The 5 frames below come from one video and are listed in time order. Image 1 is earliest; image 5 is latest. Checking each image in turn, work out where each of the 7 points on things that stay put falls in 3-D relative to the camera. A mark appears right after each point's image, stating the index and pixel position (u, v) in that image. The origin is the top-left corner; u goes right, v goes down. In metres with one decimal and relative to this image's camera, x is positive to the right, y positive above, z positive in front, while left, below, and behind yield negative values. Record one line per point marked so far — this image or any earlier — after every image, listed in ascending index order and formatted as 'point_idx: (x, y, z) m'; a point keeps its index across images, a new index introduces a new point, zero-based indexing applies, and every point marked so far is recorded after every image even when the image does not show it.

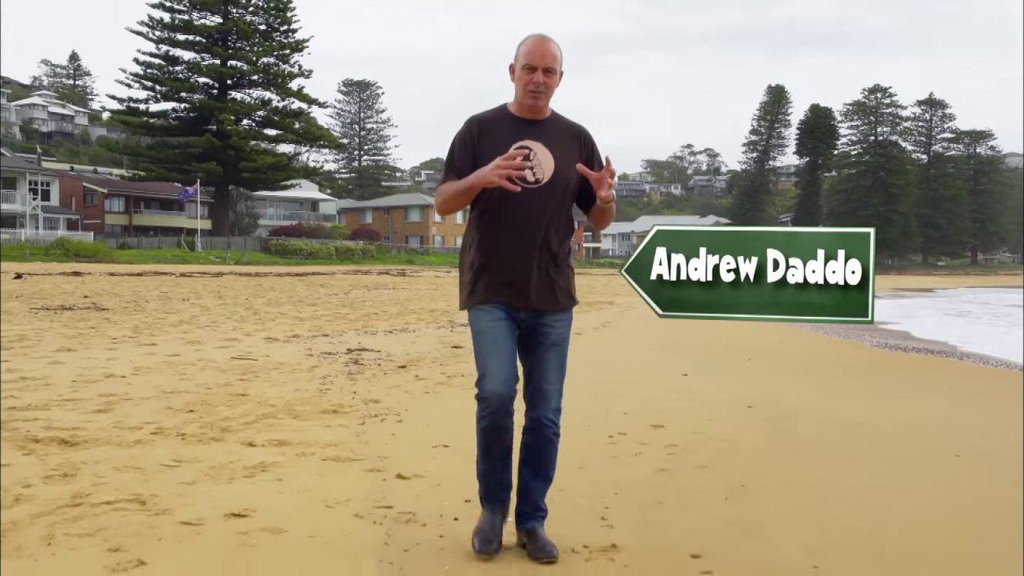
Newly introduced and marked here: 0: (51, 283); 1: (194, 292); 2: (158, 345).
0: (-4.9, +0.1, +13.2) m
1: (-3.5, 0.0, +13.6) m
2: (-1.7, -0.3, +5.9) m
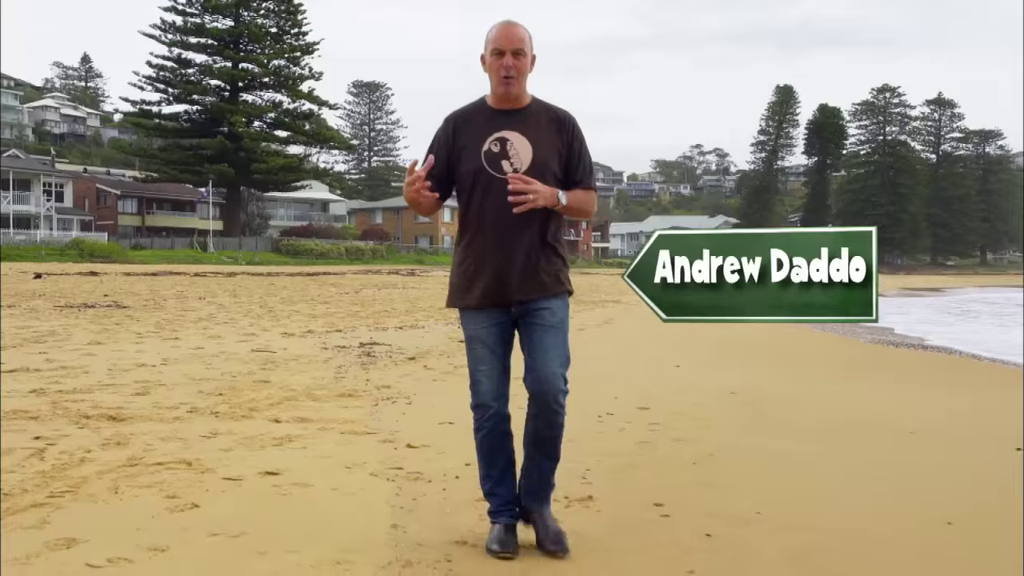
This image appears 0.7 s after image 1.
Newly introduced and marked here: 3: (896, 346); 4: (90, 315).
0: (-4.8, +0.1, +13.5) m
1: (-3.4, 0.0, +13.9) m
2: (-1.6, -0.3, +6.2) m
3: (+3.3, -0.5, +11.0) m
4: (-2.7, -0.2, +7.8) m
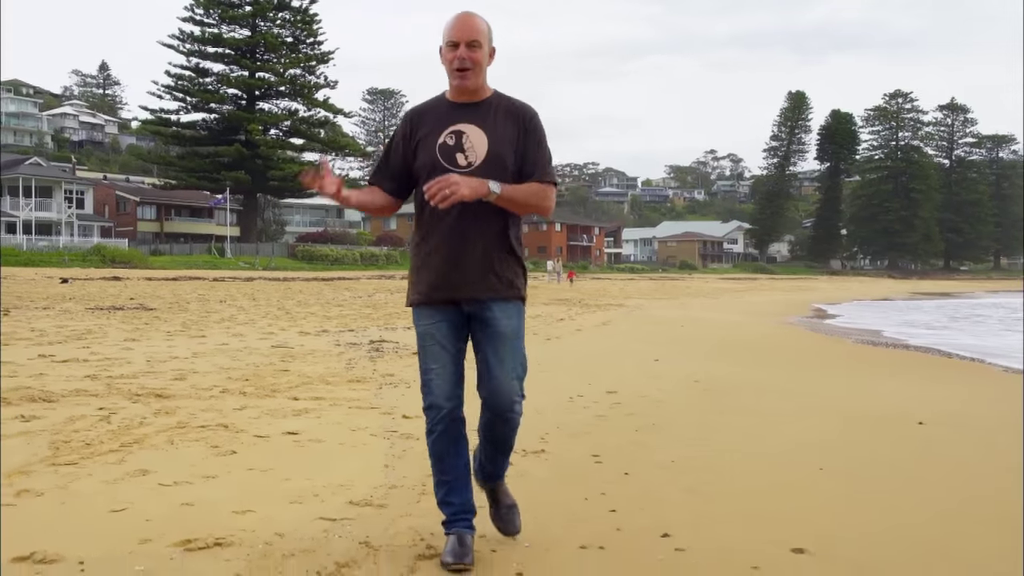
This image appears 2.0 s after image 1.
0: (-4.7, 0.0, +14.1) m
1: (-3.3, -0.1, +14.5) m
2: (-1.7, -0.3, +6.7) m
3: (+3.4, -0.5, +11.5) m
4: (-2.7, -0.2, +8.4) m
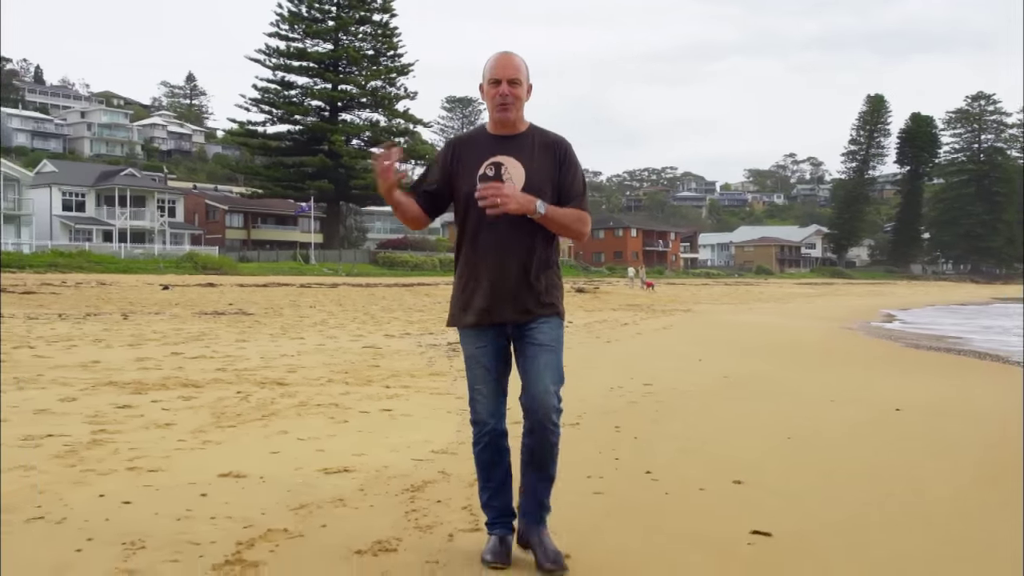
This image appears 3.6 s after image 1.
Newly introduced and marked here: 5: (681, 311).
0: (-3.8, -0.1, +15.1) m
1: (-2.4, -0.2, +15.5) m
2: (-1.3, -0.3, +7.6) m
3: (+4.1, -0.6, +12.0) m
4: (-2.2, -0.2, +9.3) m
5: (+2.3, -0.3, +16.7) m
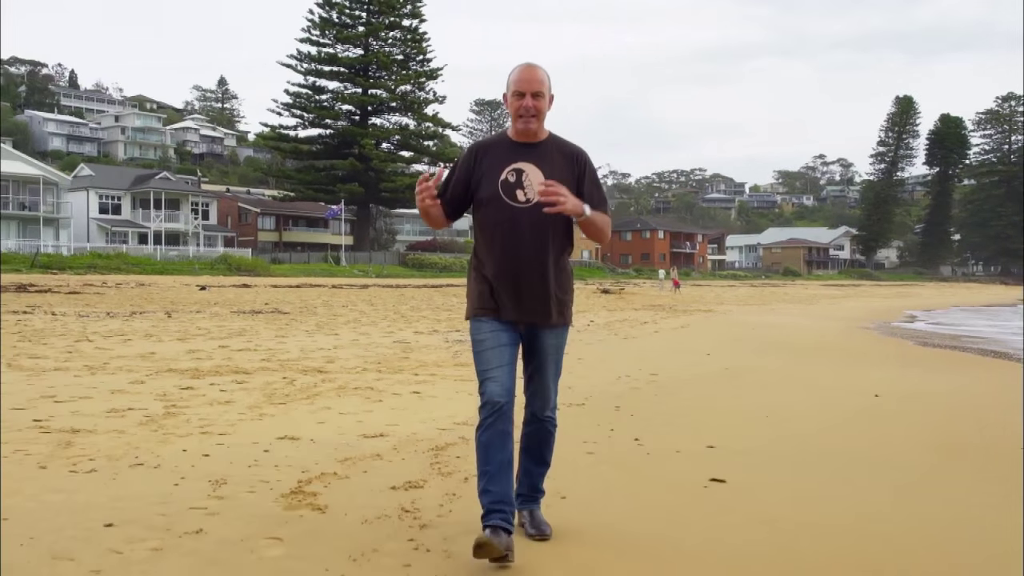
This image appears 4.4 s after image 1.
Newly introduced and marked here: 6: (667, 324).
0: (-3.5, -0.1, +15.7) m
1: (-2.1, -0.2, +16.0) m
2: (-1.1, -0.3, +8.1) m
3: (+4.3, -0.6, +12.4) m
4: (-2.0, -0.2, +9.8) m
5: (+2.6, -0.3, +17.0) m
6: (+1.6, -0.4, +12.6) m
